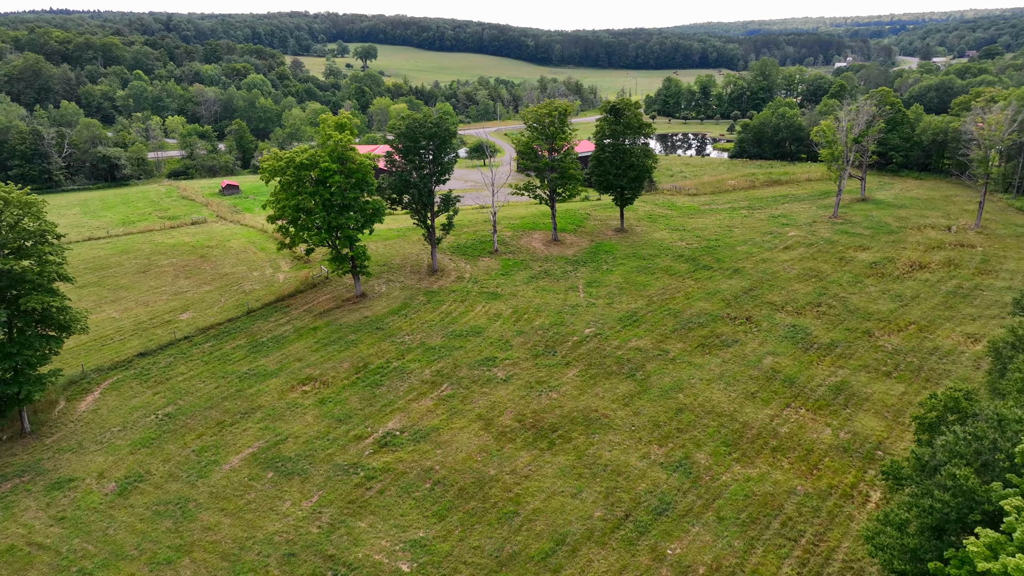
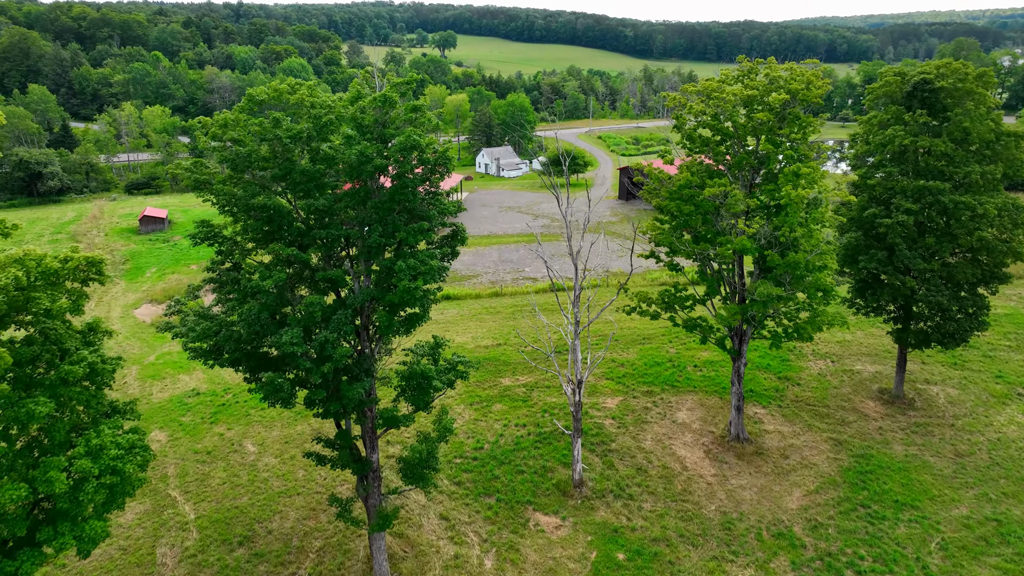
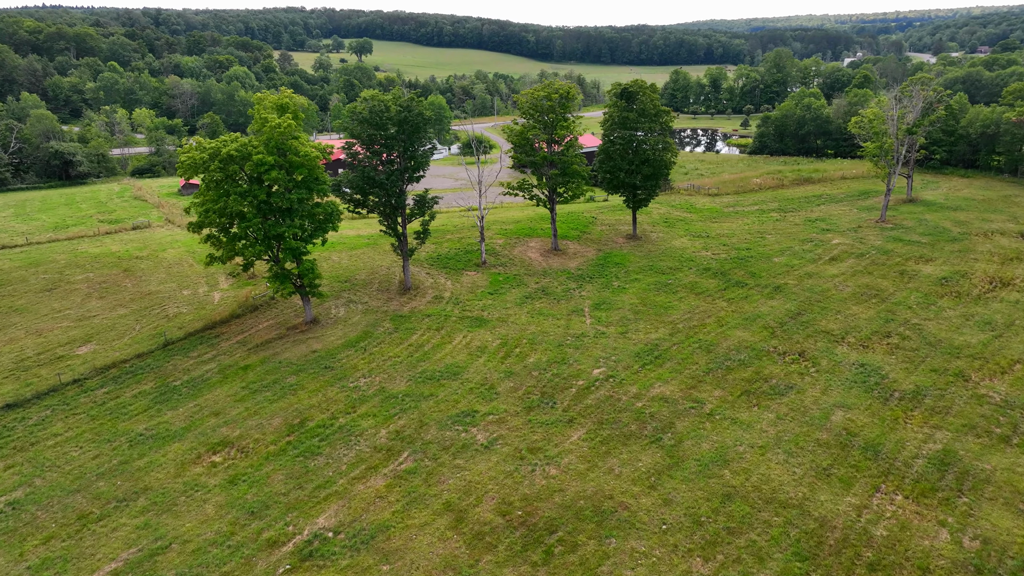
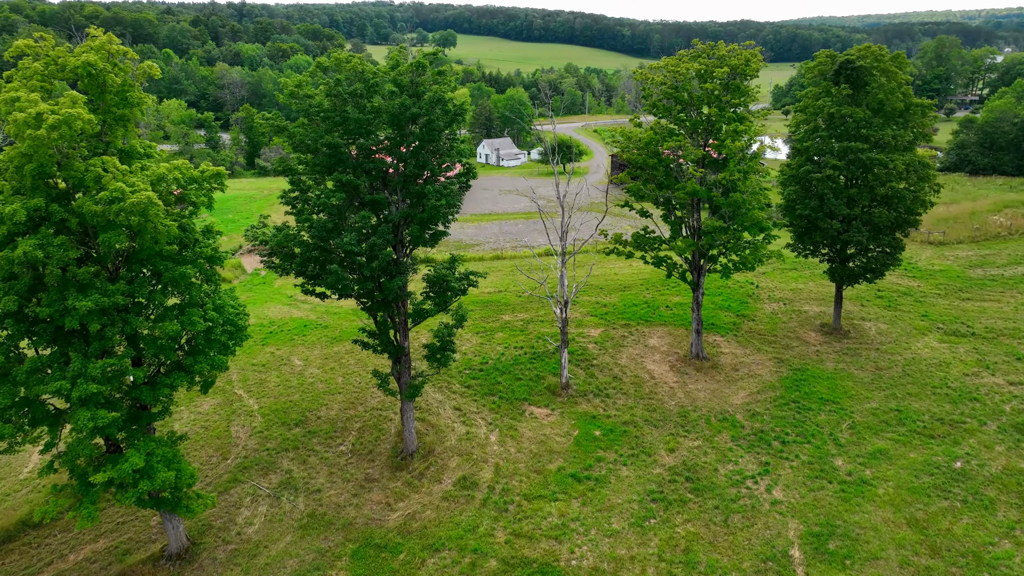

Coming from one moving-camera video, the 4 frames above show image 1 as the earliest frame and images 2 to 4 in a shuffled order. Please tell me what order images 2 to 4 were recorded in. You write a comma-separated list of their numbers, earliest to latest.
3, 4, 2
